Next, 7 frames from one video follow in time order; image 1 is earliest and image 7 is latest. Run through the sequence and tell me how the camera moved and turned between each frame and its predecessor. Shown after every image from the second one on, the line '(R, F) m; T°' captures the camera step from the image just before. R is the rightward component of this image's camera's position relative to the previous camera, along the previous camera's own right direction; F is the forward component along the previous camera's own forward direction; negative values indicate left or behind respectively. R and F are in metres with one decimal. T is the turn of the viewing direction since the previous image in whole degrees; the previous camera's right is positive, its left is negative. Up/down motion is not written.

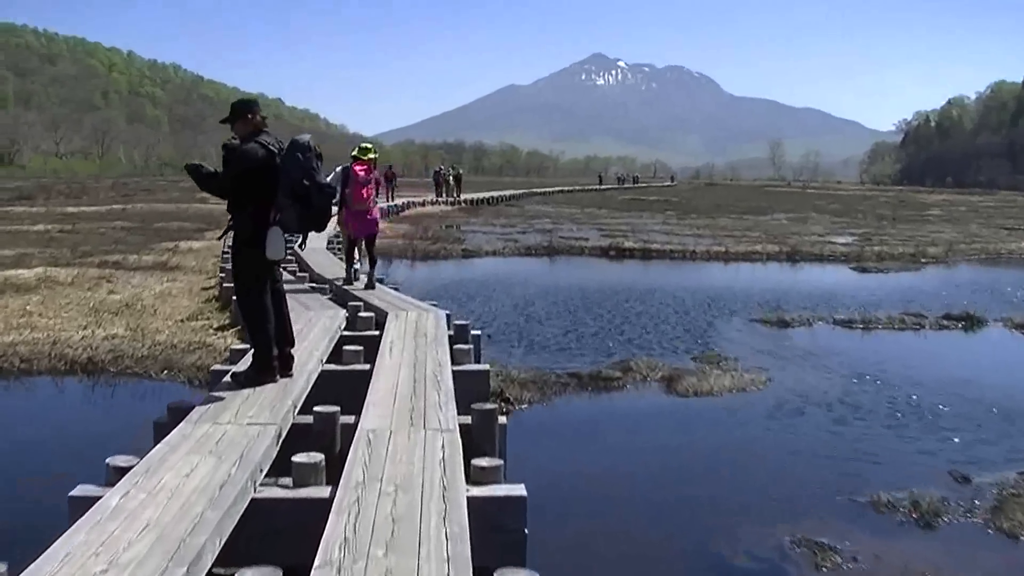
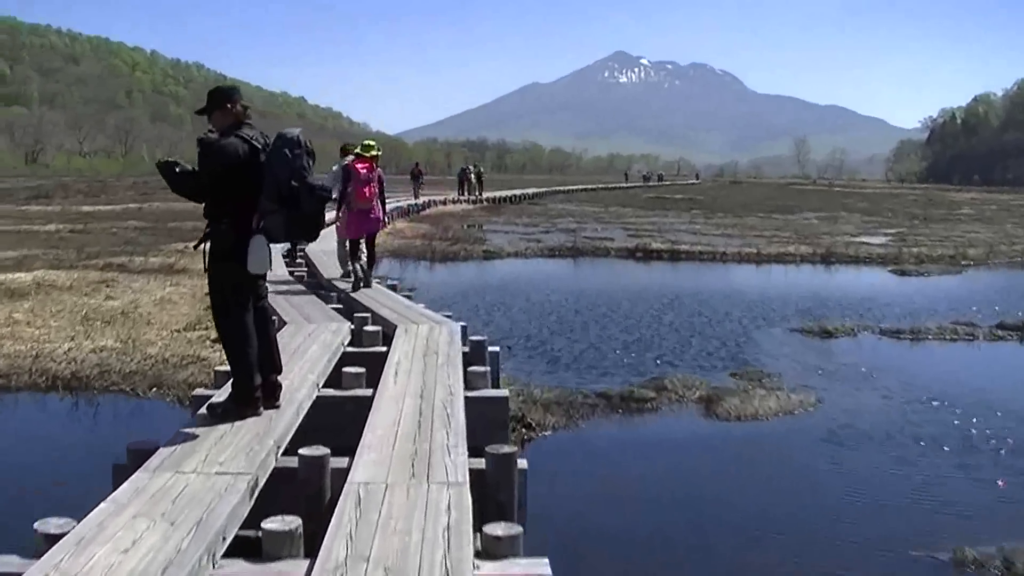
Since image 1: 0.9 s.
(0.0, +1.0) m; -1°
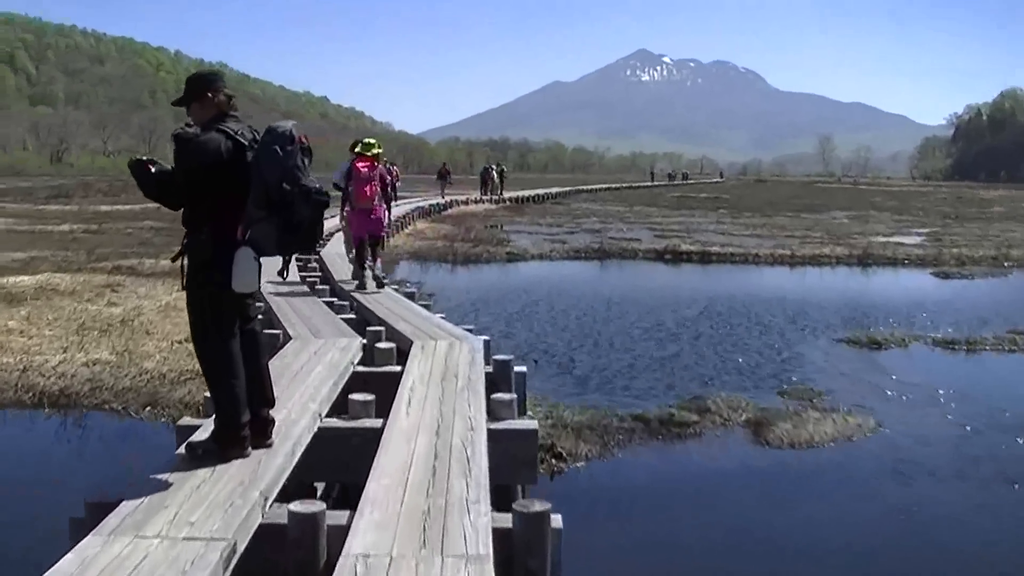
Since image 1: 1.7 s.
(0.0, +0.9) m; -1°
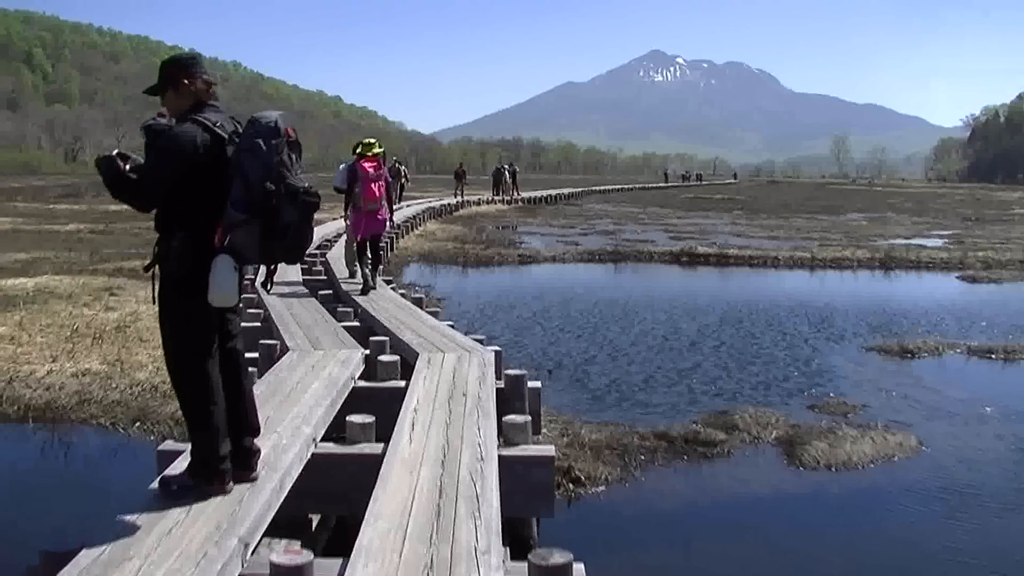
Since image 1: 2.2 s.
(0.0, +0.6) m; -1°
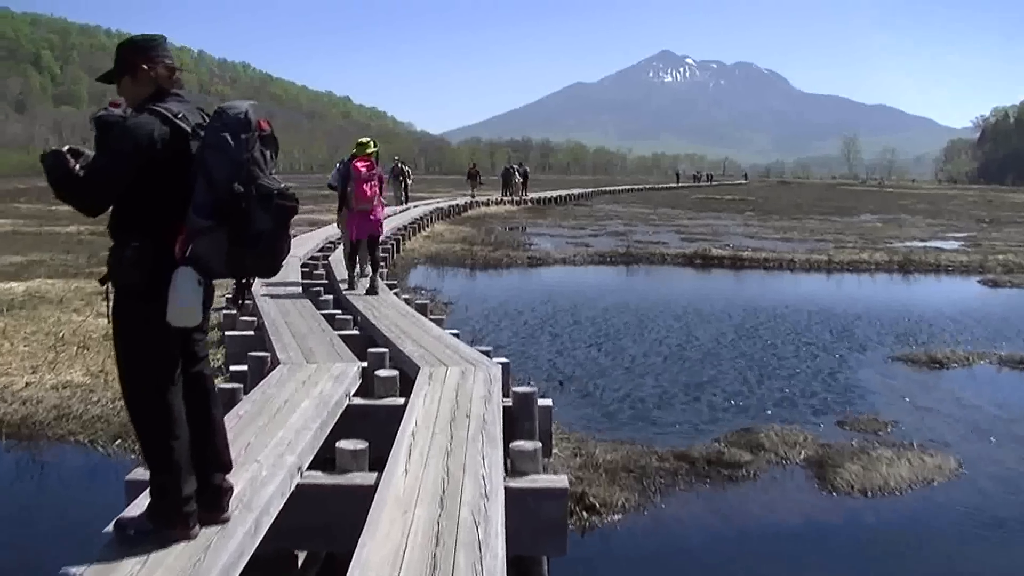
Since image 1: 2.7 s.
(0.0, +0.6) m; 0°
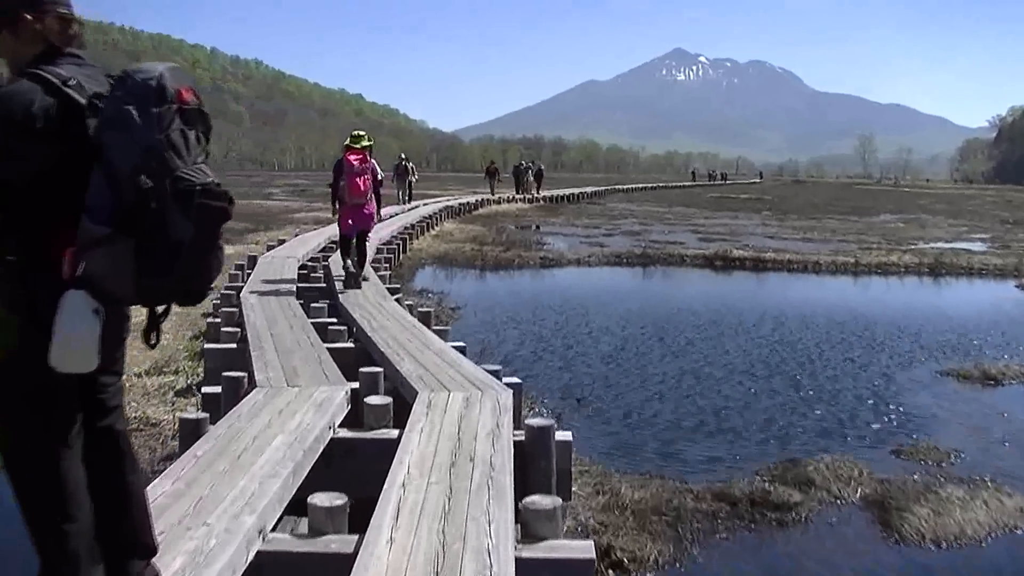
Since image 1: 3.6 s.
(0.0, +1.0) m; -1°
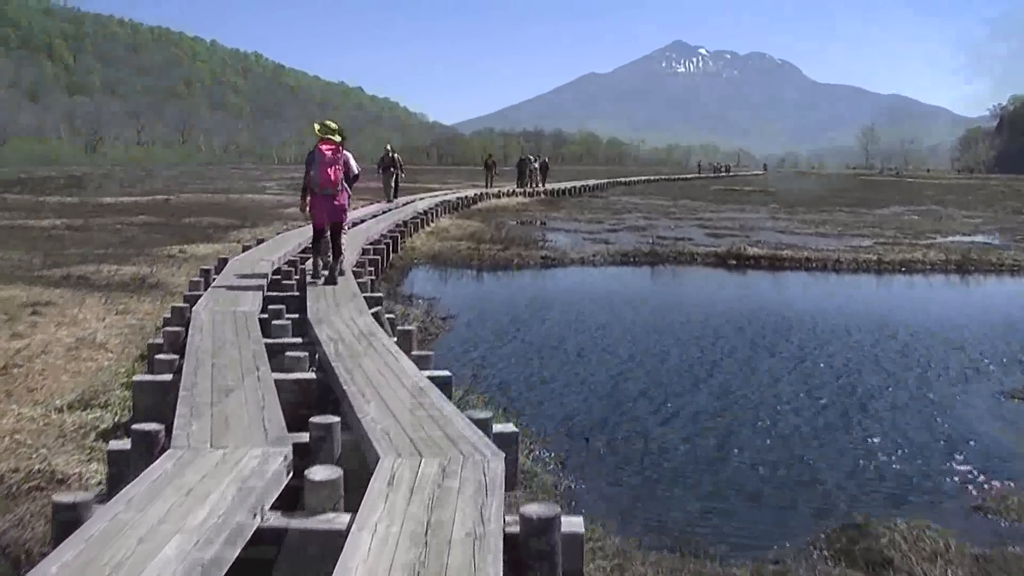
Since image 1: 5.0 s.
(0.0, +1.5) m; 0°
